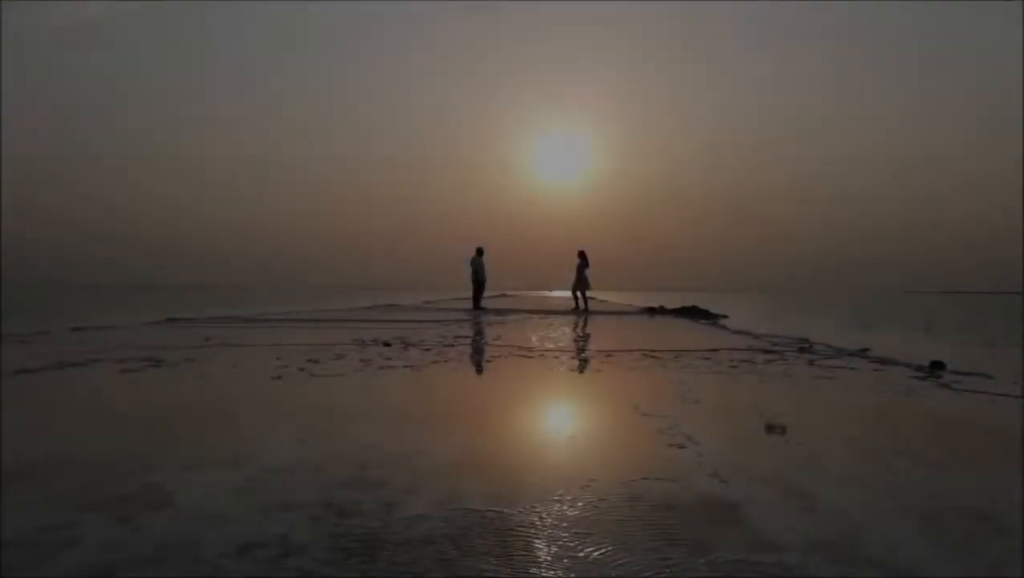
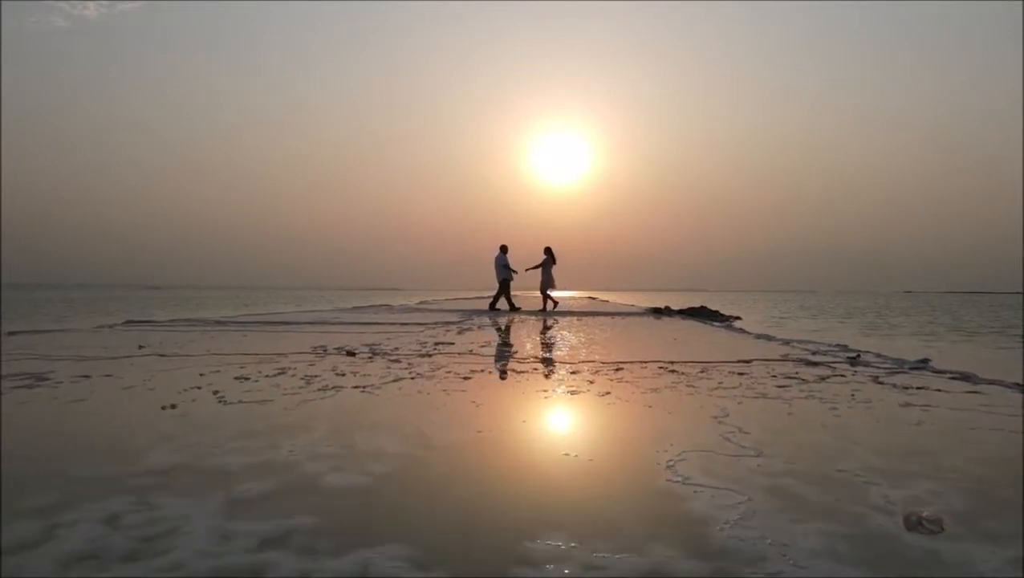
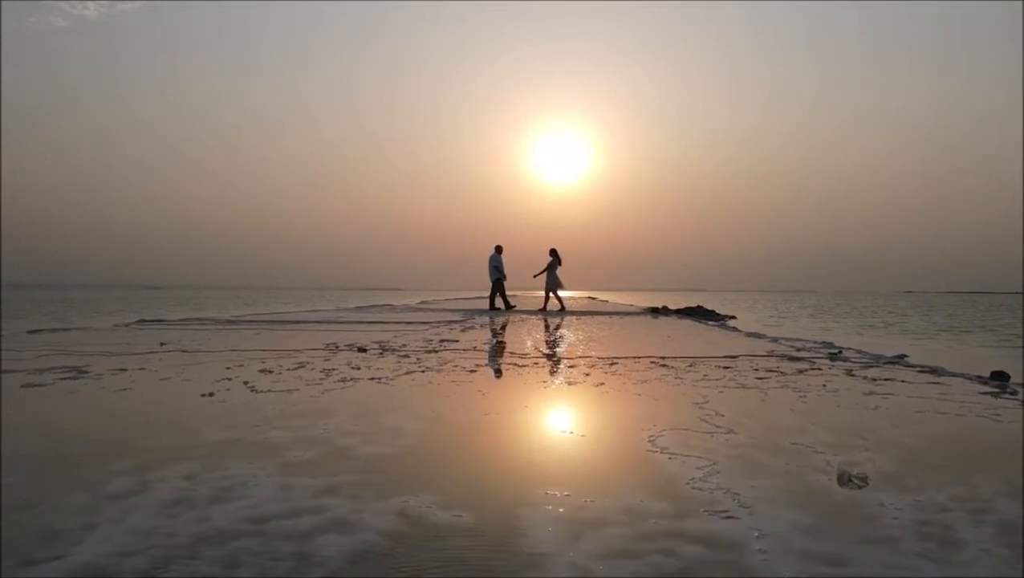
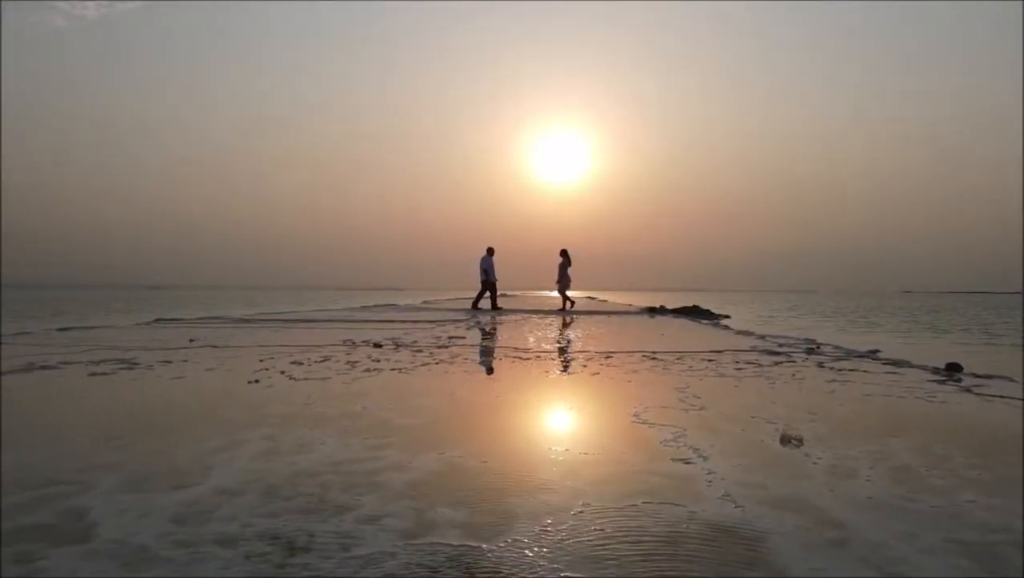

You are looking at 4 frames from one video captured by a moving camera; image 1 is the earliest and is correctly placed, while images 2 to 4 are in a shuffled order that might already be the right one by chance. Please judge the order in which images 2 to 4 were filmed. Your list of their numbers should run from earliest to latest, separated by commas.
4, 3, 2
